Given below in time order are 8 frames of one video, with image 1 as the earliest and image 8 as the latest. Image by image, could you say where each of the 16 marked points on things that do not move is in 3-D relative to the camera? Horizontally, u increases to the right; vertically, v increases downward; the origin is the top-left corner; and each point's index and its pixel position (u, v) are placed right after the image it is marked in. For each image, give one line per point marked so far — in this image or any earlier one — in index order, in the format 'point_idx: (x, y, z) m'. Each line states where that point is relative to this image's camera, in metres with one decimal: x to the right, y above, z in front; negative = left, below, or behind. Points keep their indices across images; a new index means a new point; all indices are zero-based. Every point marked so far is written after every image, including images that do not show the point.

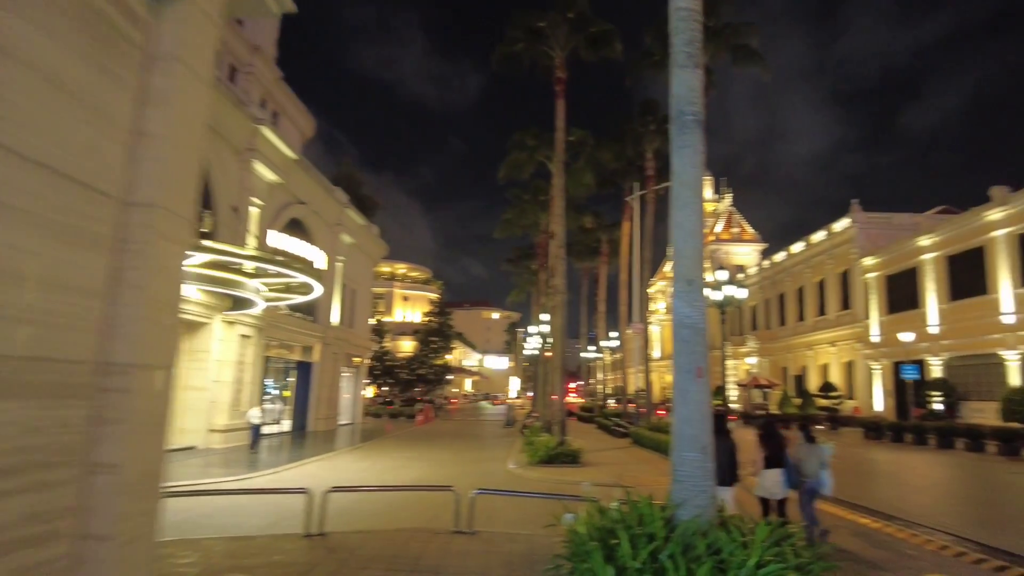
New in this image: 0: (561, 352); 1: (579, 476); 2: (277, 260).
0: (+1.4, -1.9, +19.3) m
1: (+1.5, -4.2, +14.9) m
2: (-6.1, +0.7, +17.4) m
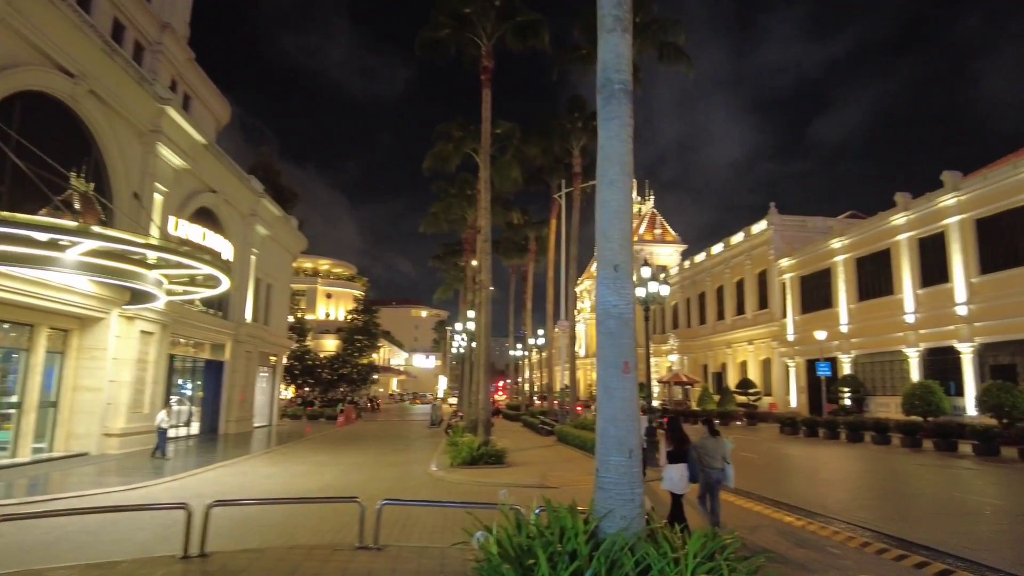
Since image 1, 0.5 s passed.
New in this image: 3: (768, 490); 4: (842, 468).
0: (-0.7, -1.8, +18.7) m
1: (-0.2, -4.1, +14.4) m
2: (-8.0, +0.9, +16.1) m
3: (+5.1, -4.0, +13.3) m
4: (+8.8, -4.8, +17.8) m
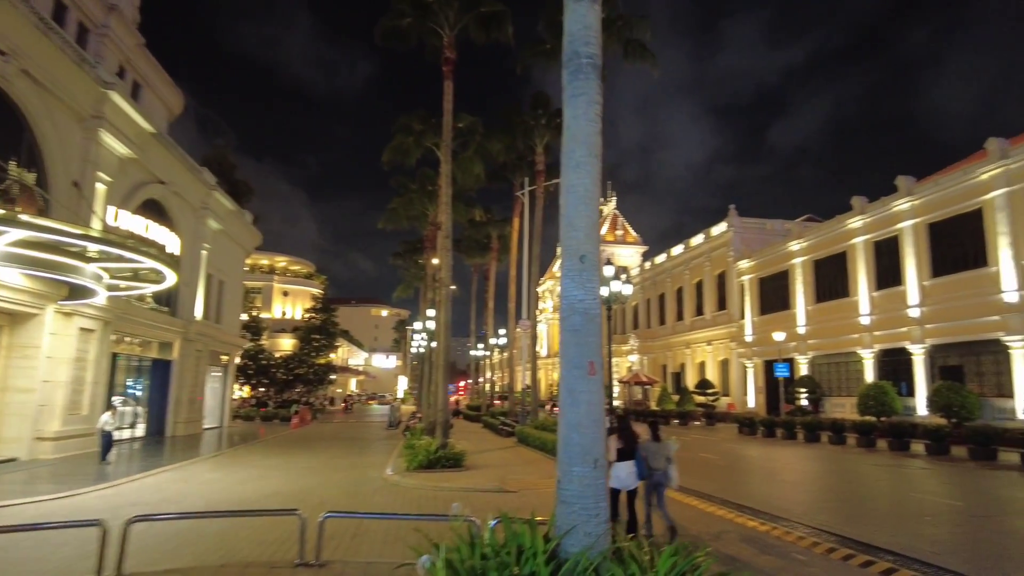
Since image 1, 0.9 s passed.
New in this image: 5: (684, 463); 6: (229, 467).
0: (-1.8, -1.7, +18.2) m
1: (-1.1, -4.1, +13.9) m
2: (-8.9, +1.0, +15.2) m
3: (+4.2, -4.0, +13.1) m
4: (+7.7, -4.9, +17.9) m
5: (+4.8, -5.0, +19.0) m
6: (-8.2, -5.2, +19.1) m
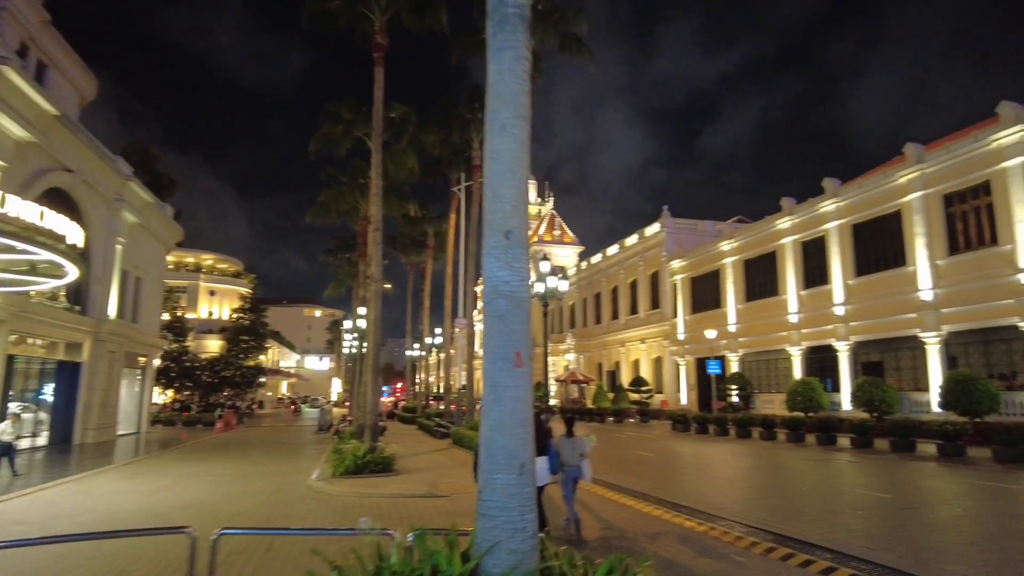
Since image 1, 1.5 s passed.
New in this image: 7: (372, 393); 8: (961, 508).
0: (-3.6, -1.6, +17.5) m
1: (-2.5, -4.0, +13.2) m
2: (-10.4, +1.2, +13.8) m
3: (+2.9, -3.9, +12.9) m
4: (+5.9, -4.8, +18.0) m
5: (+3.0, -4.9, +18.8) m
6: (-10.0, -5.0, +17.8) m
7: (-3.6, -2.7, +17.0) m
8: (+7.4, -3.6, +11.0) m
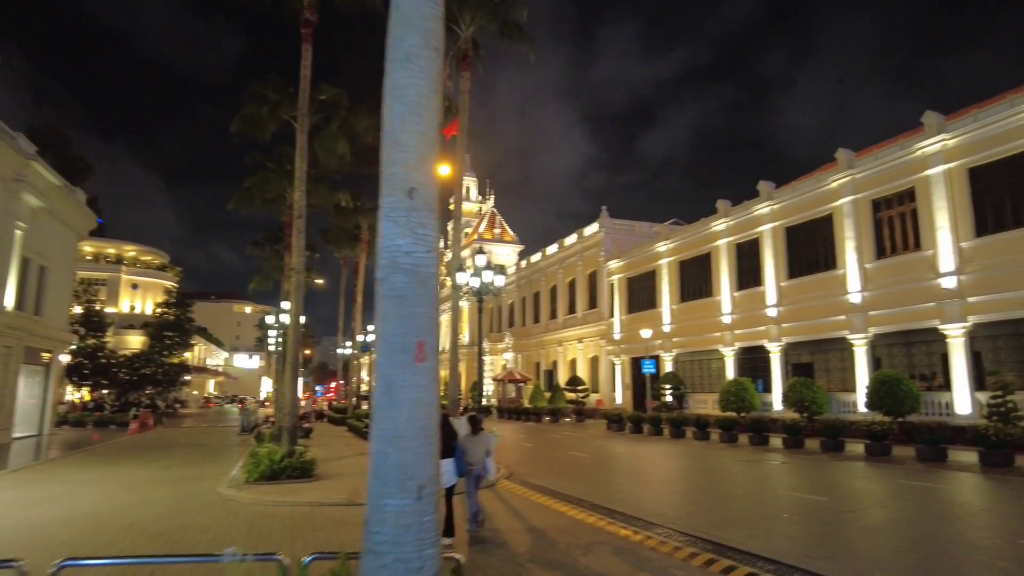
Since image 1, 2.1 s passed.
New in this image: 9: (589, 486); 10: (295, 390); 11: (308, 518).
0: (-5.3, -1.4, +16.4) m
1: (-3.8, -3.8, +12.3) m
2: (-11.6, +1.5, +12.0) m
3: (+1.6, -3.9, +12.4) m
4: (+4.1, -4.7, +17.7) m
5: (+1.1, -4.8, +18.3) m
6: (-11.8, -4.7, +16.1) m
7: (-5.3, -2.5, +15.9) m
8: (+6.2, -3.6, +10.9) m
9: (+1.6, -4.0, +13.4) m
10: (-5.2, -2.5, +16.0) m
11: (-3.3, -3.7, +10.7) m
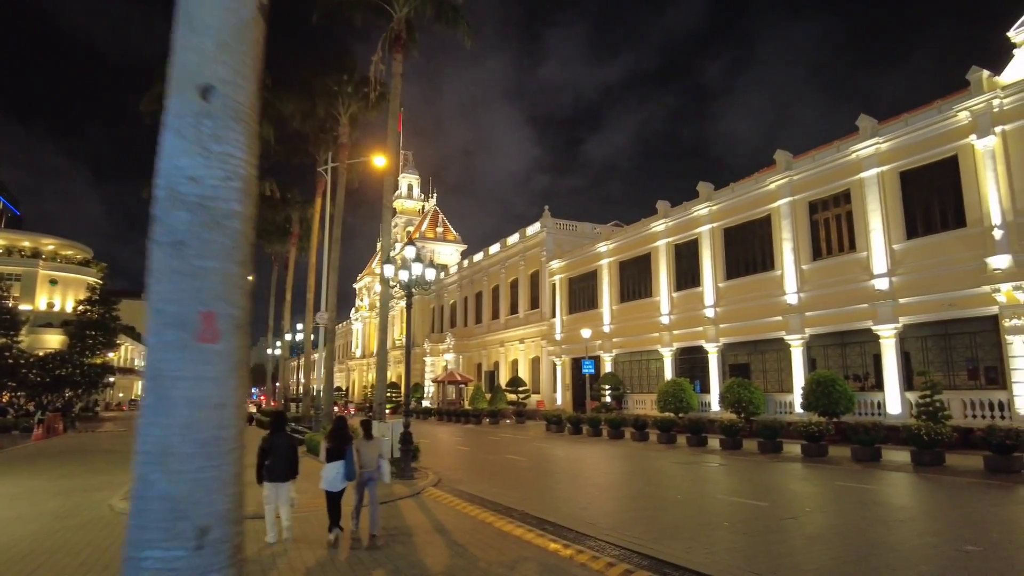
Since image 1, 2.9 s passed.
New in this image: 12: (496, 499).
0: (-6.8, -1.2, +15.0) m
1: (-5.1, -3.6, +11.1) m
2: (-12.8, +1.7, +10.2) m
3: (+0.3, -3.8, +11.7) m
4: (+2.4, -4.7, +17.2) m
5: (-0.7, -4.7, +17.5) m
6: (-13.3, -4.5, +14.2) m
7: (-6.8, -2.3, +14.5) m
8: (+5.0, -3.6, +10.5) m
9: (+0.2, -3.9, +12.6) m
10: (-6.8, -2.3, +14.7) m
11: (-4.4, -3.5, +9.6) m
12: (-0.3, -3.8, +11.8) m
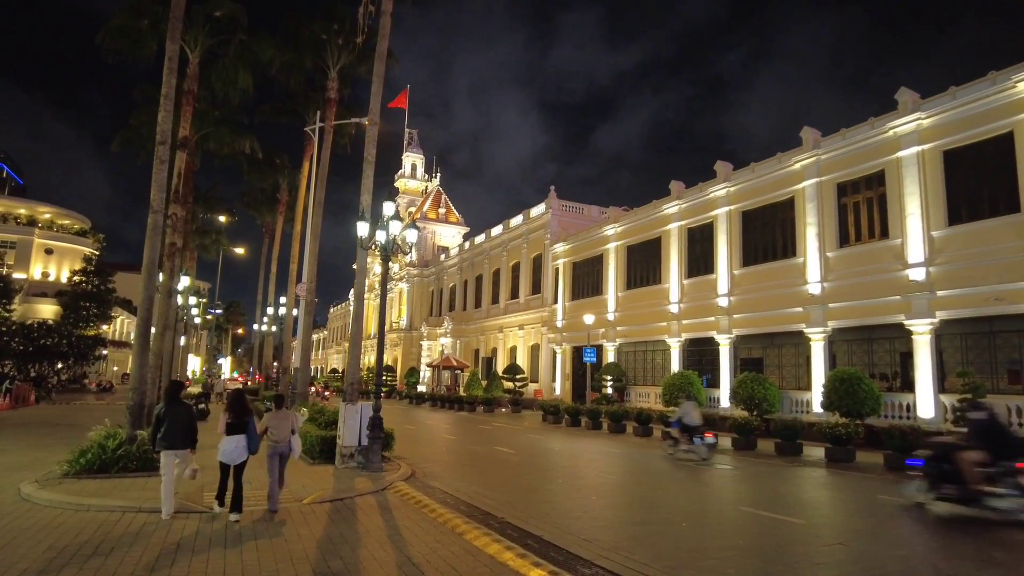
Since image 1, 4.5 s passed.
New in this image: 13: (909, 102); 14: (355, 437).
0: (-7.0, -0.4, +13.2) m
1: (-5.3, -2.9, +9.3) m
2: (-12.9, +2.7, +8.4) m
3: (0.0, -3.2, +9.8) m
4: (+2.1, -4.1, +15.3) m
5: (-1.0, -4.0, +15.7) m
6: (-13.6, -3.4, +12.5) m
7: (-7.0, -1.5, +12.7) m
8: (+4.8, -3.2, +8.7) m
9: (-0.1, -3.4, +10.8) m
10: (-7.0, -1.4, +12.9) m
11: (-4.7, -2.8, +7.8) m
12: (-0.5, -3.2, +9.9) m
13: (+11.8, +5.5, +19.6) m
14: (-2.9, -2.7, +12.0) m
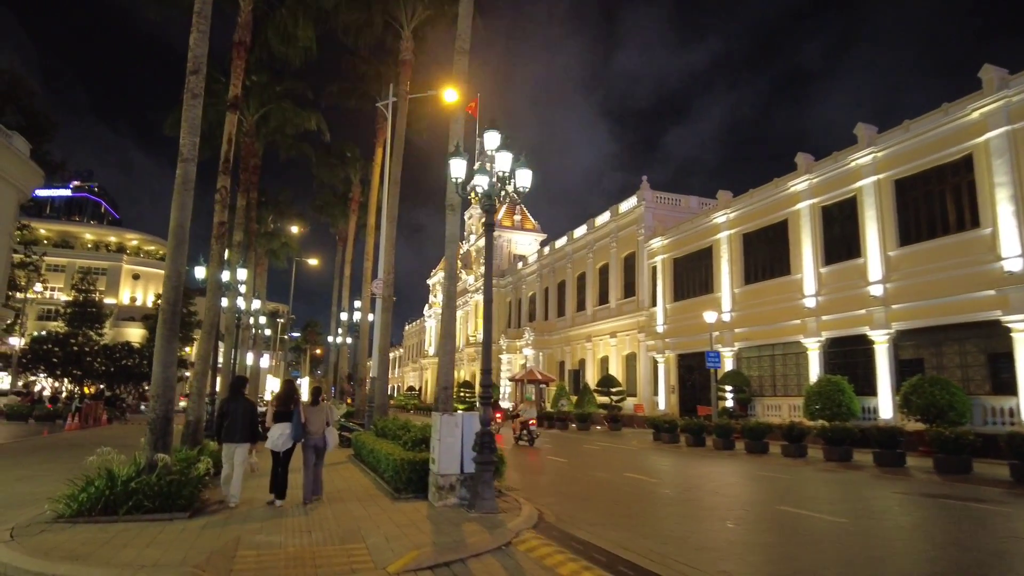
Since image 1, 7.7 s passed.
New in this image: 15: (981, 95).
0: (-4.8, 0.0, +10.2) m
1: (-3.5, -2.4, +6.0) m
2: (-11.2, +3.0, +6.1) m
3: (+1.9, -2.6, +6.0) m
4: (+4.6, -3.6, +11.2) m
5: (+1.6, -3.6, +11.9) m
6: (-11.3, -3.3, +10.1) m
7: (-4.8, -1.1, +9.7) m
8: (+6.5, -2.4, +4.4) m
9: (+1.9, -2.8, +7.0) m
10: (-4.8, -1.1, +9.8) m
11: (-3.0, -2.3, +4.5) m
12: (+1.4, -2.6, +6.2) m
13: (+14.4, +6.2, +14.8) m
14: (-0.7, -2.2, +8.5) m
15: (+13.1, +5.4, +18.4) m
